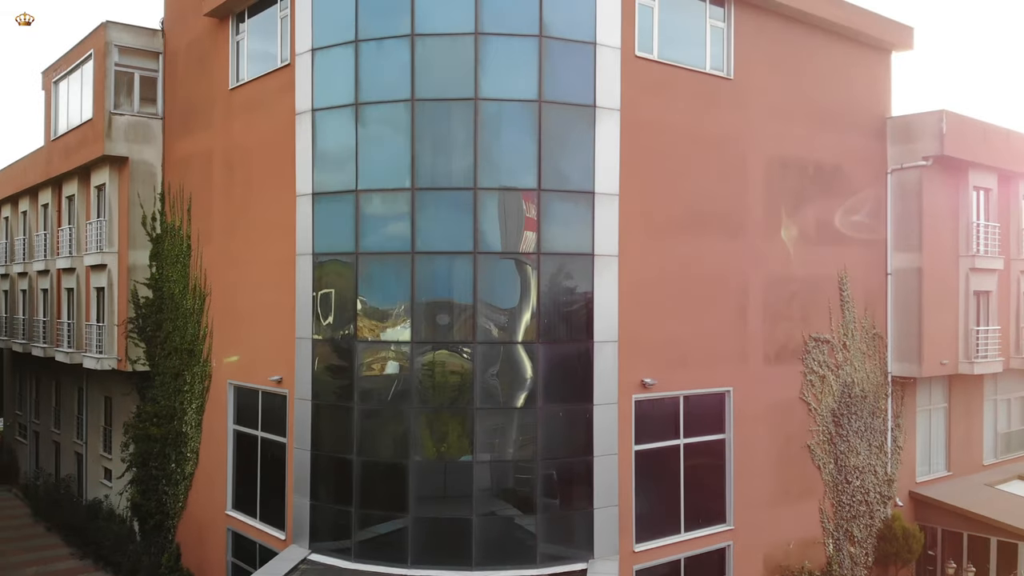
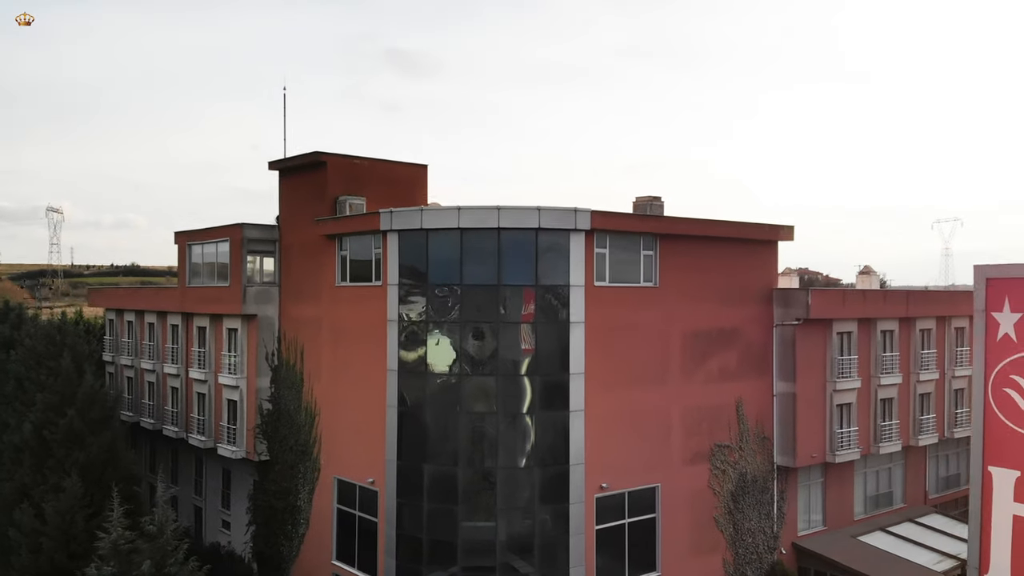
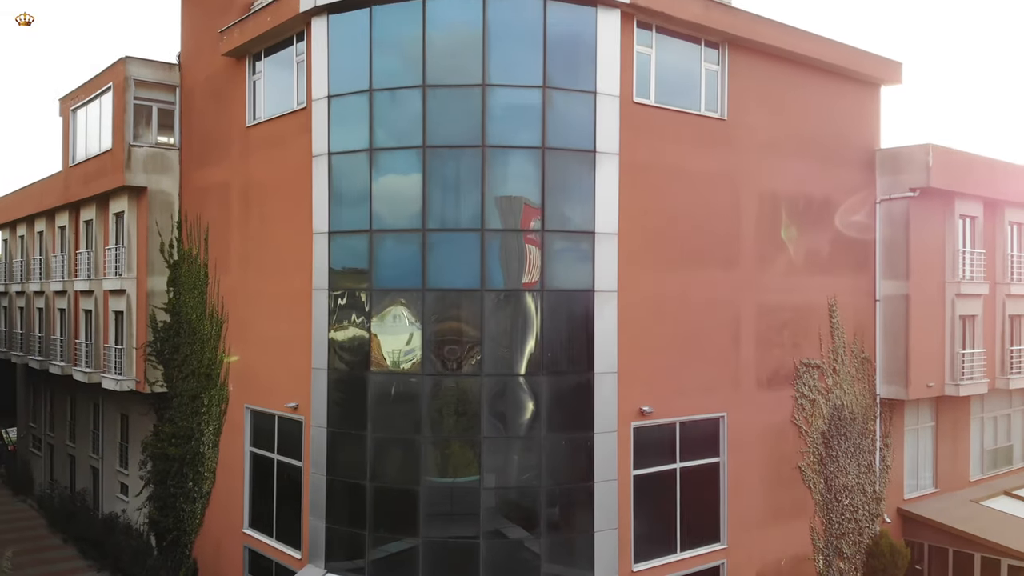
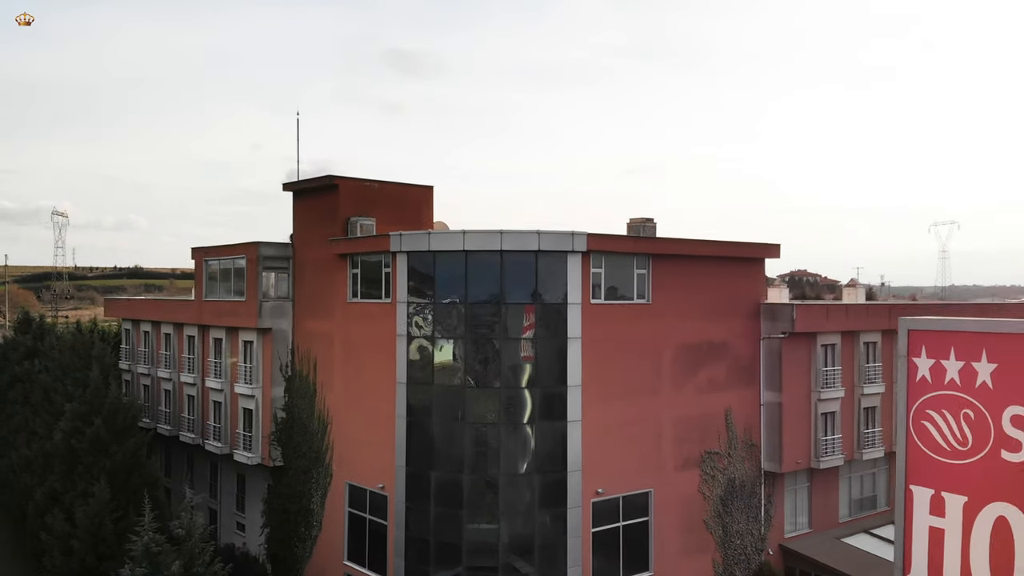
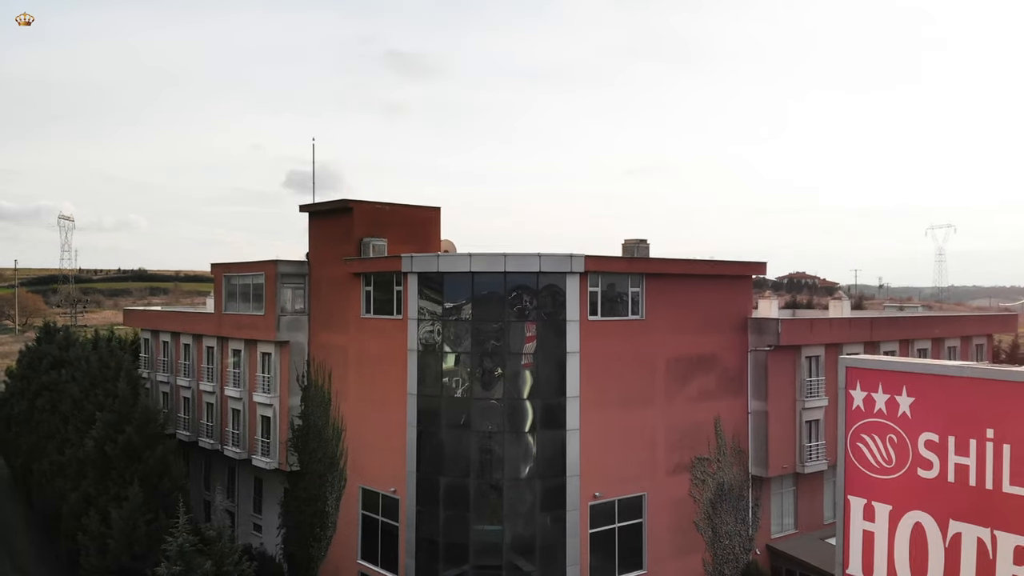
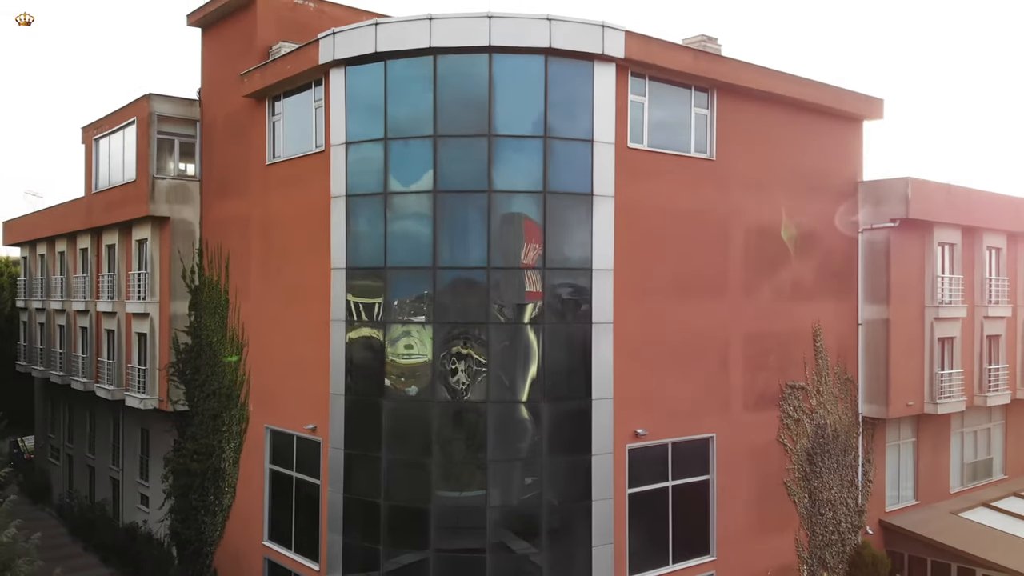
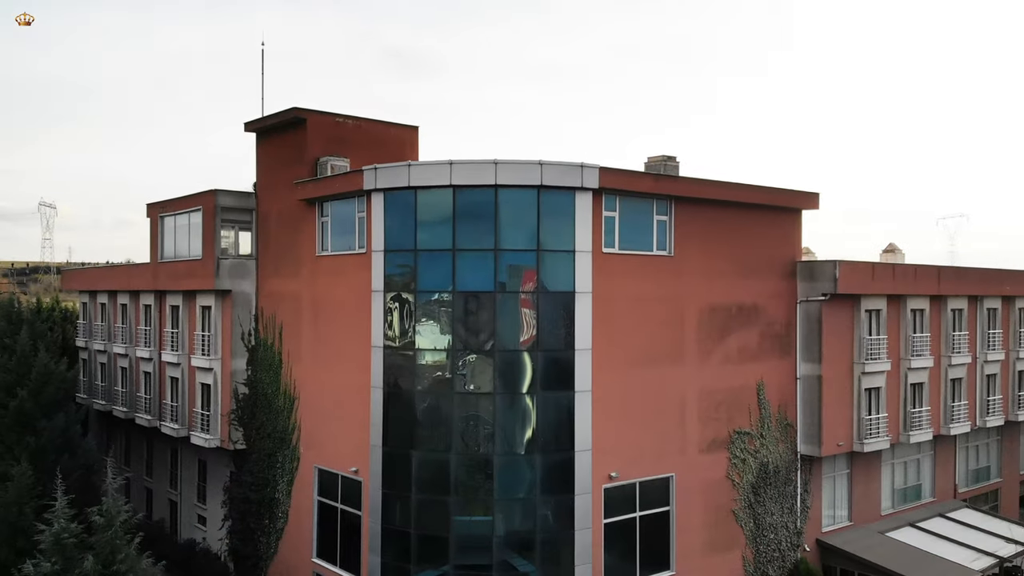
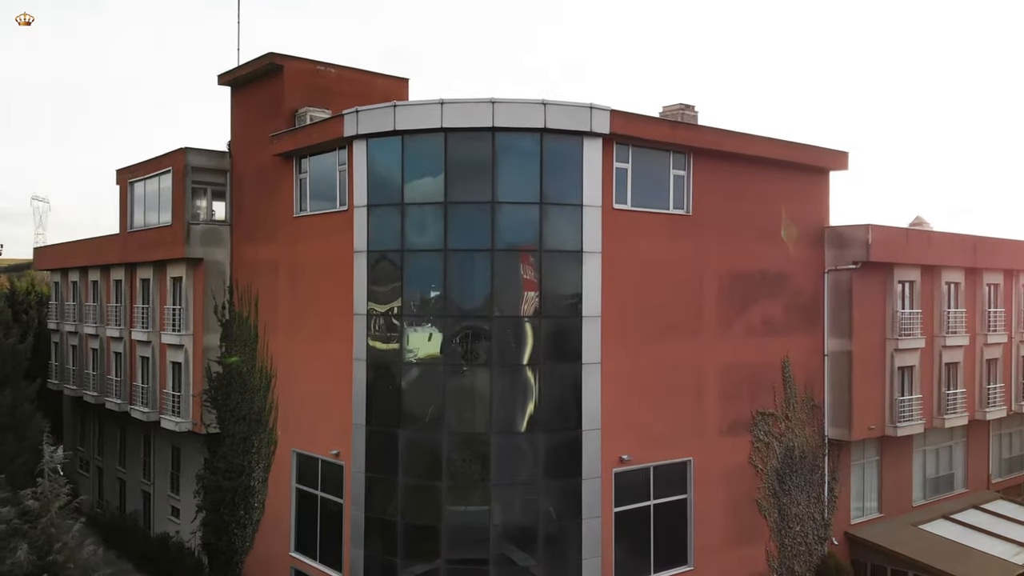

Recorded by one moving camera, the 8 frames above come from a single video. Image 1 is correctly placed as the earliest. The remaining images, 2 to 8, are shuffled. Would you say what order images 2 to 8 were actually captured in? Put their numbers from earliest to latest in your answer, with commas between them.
3, 6, 8, 7, 2, 4, 5
